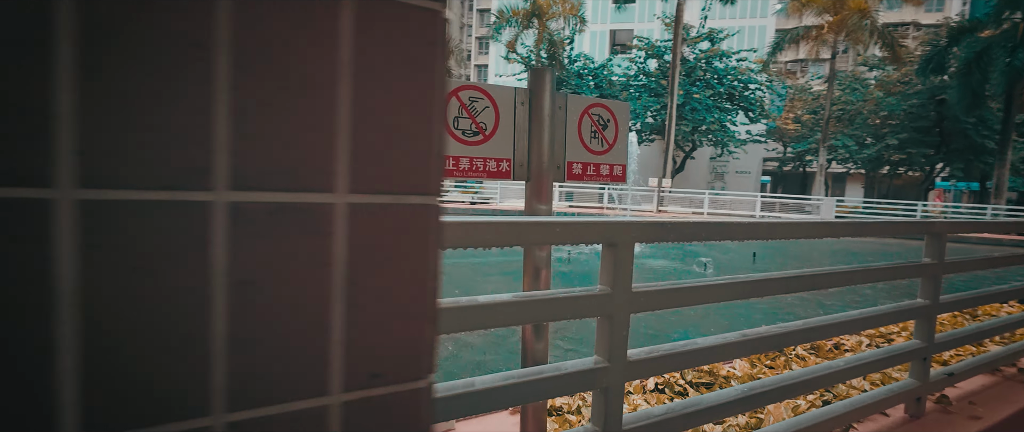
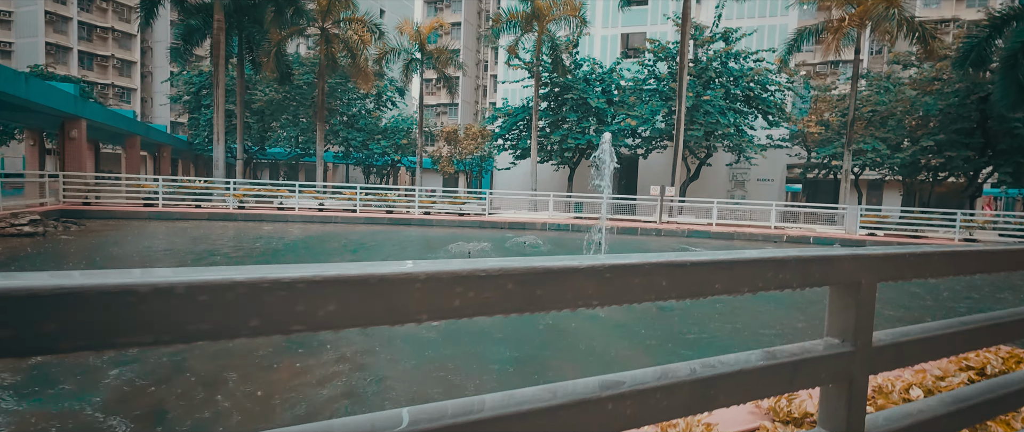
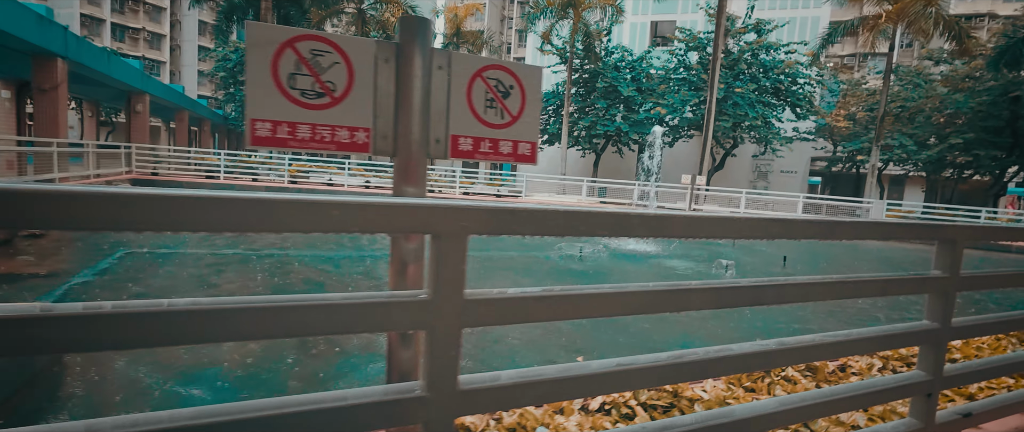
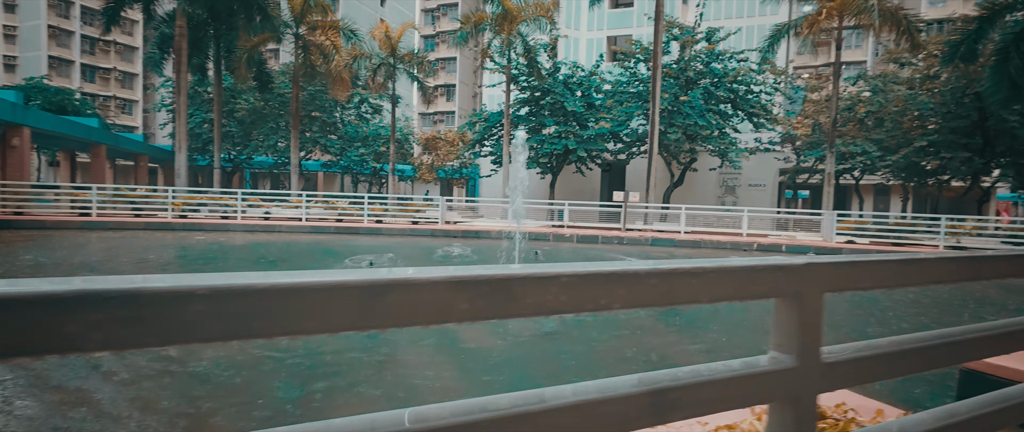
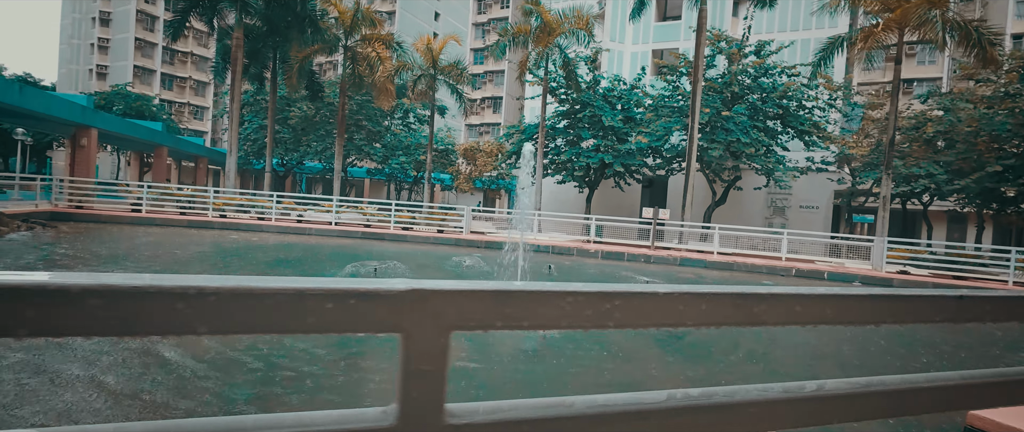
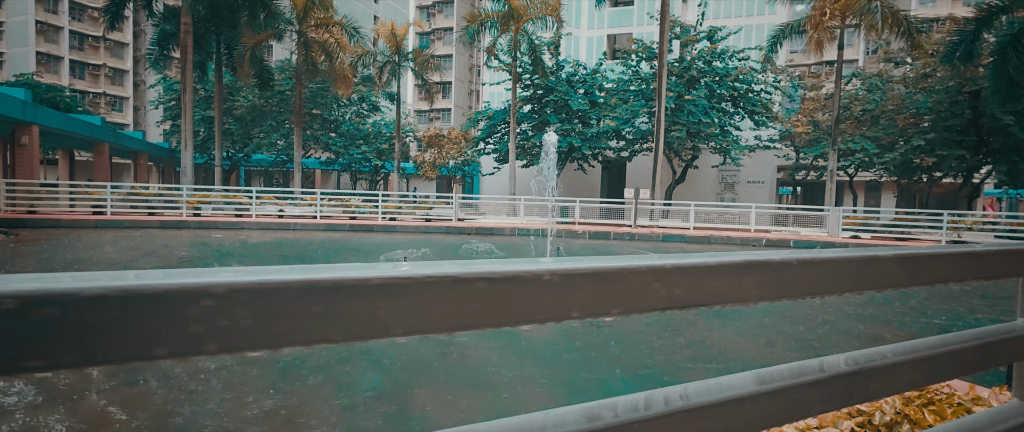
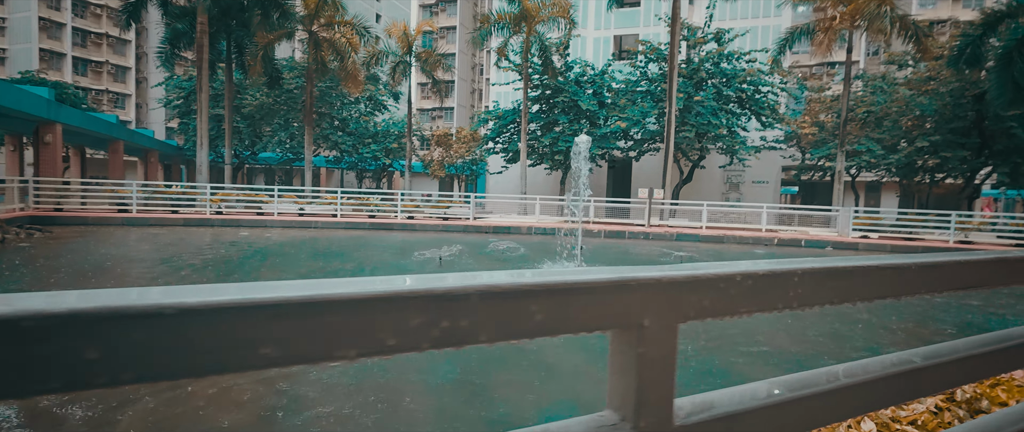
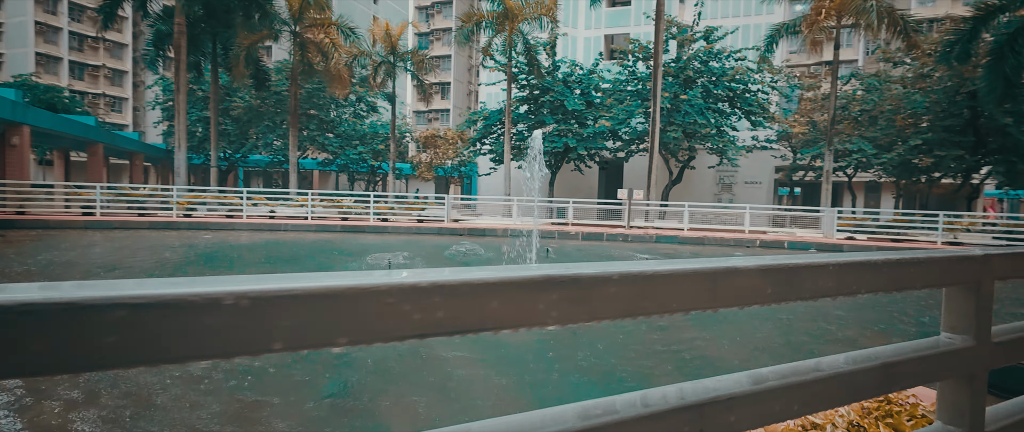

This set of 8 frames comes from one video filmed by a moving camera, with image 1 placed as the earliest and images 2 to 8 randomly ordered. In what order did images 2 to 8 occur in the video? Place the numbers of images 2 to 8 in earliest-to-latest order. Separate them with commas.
3, 2, 7, 6, 8, 4, 5
